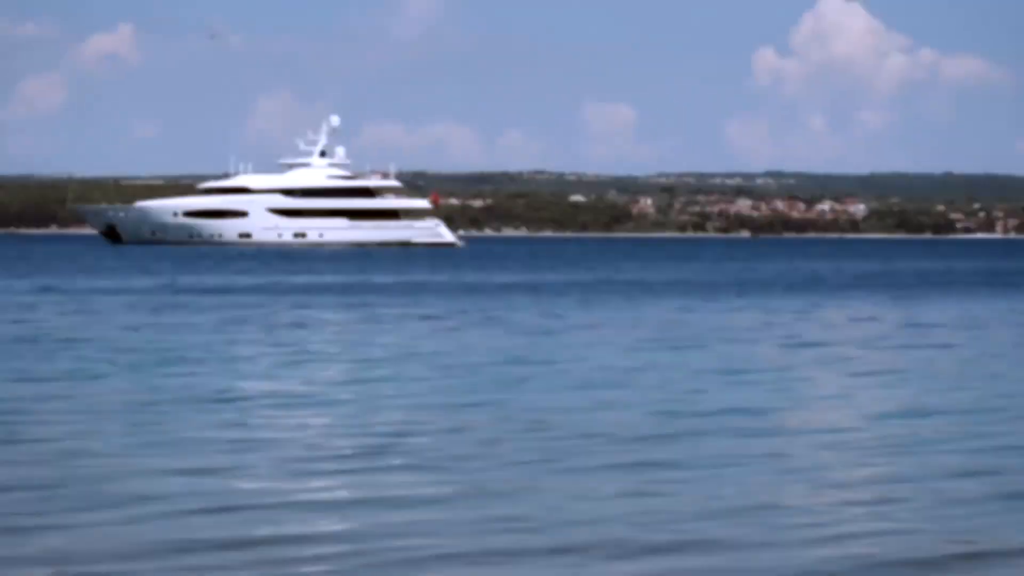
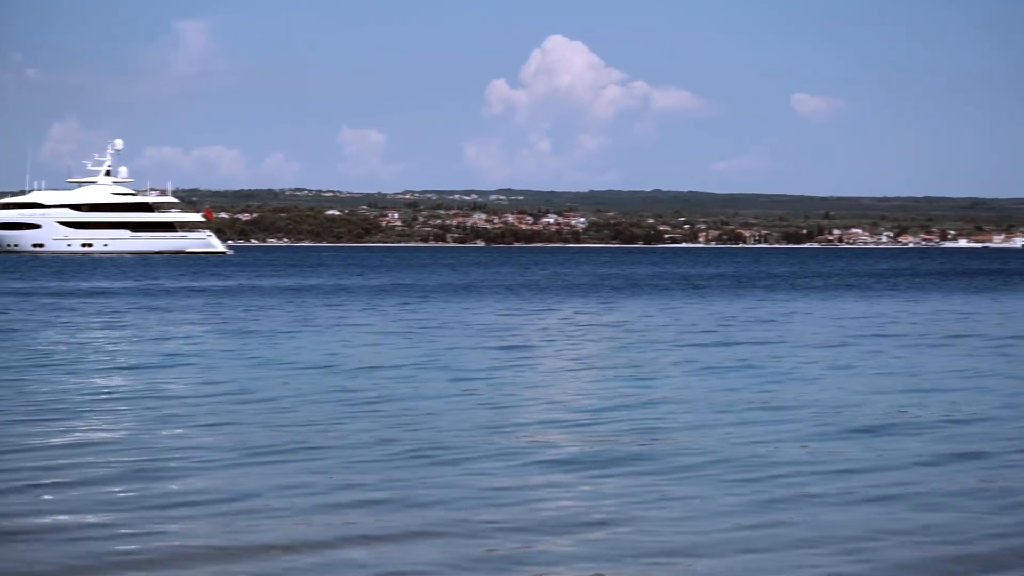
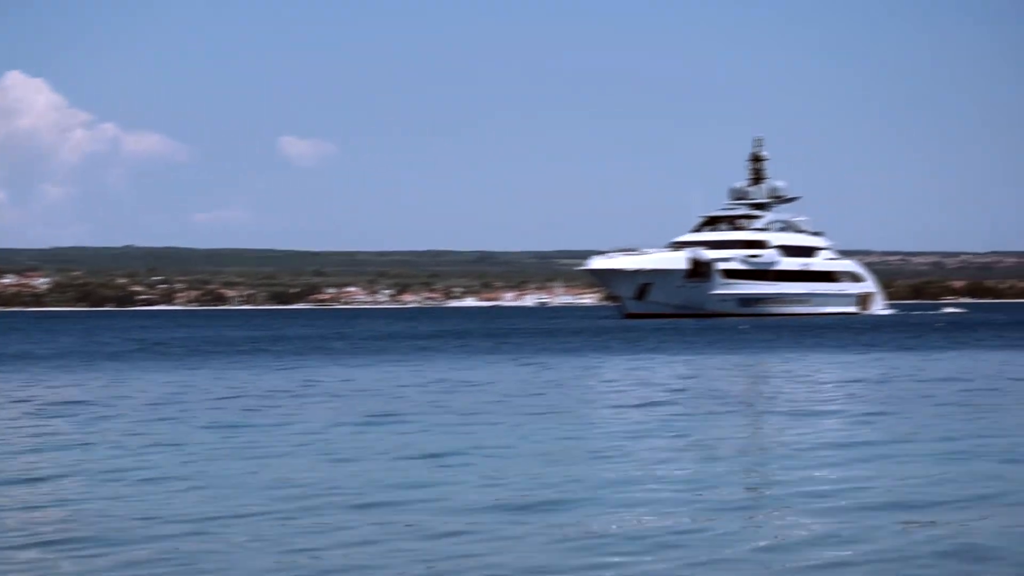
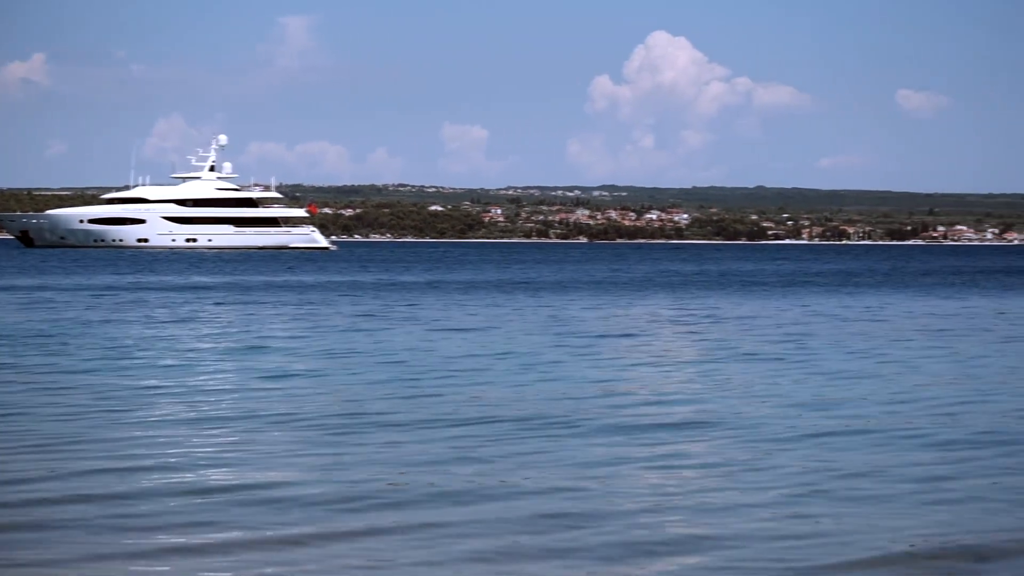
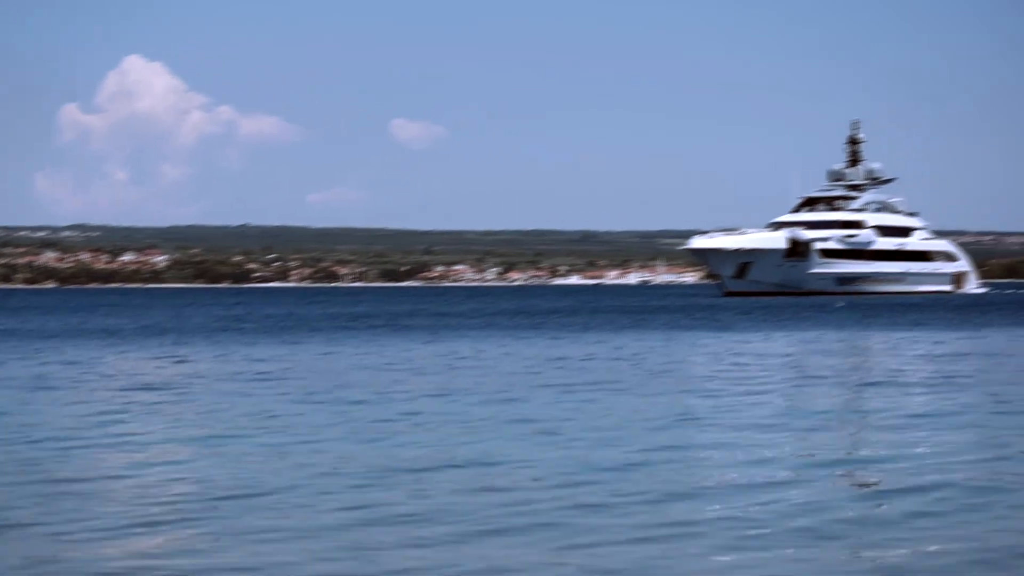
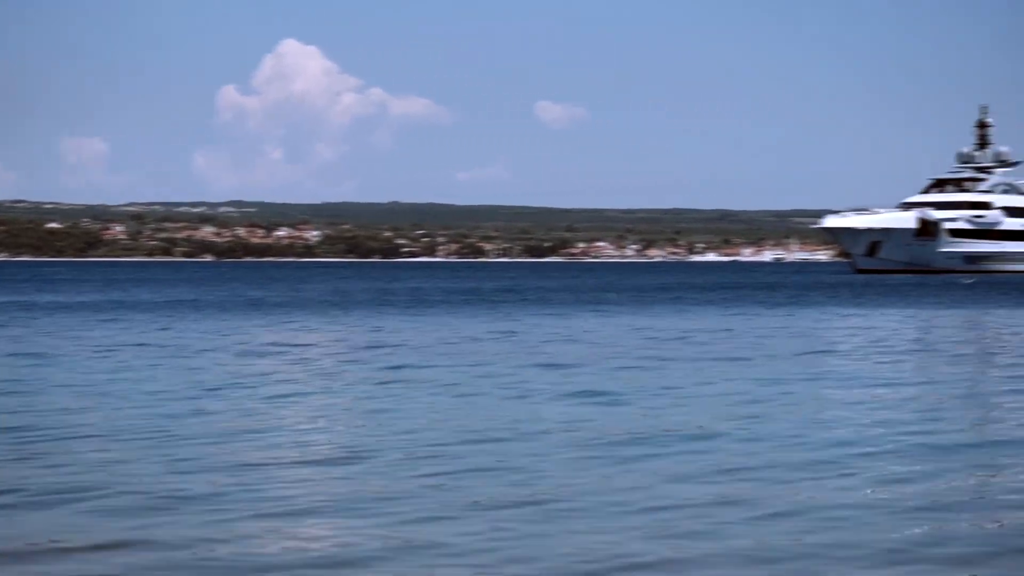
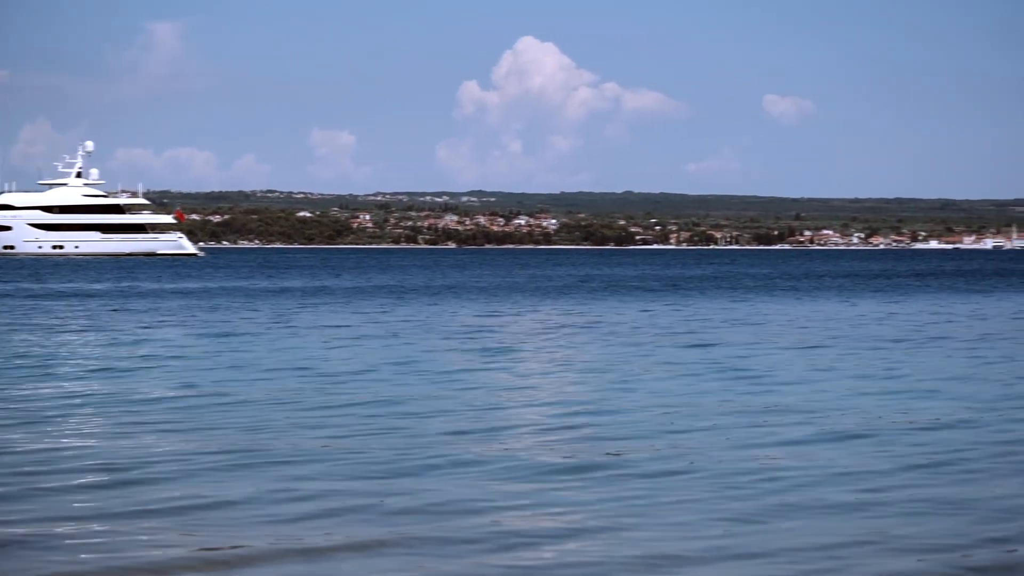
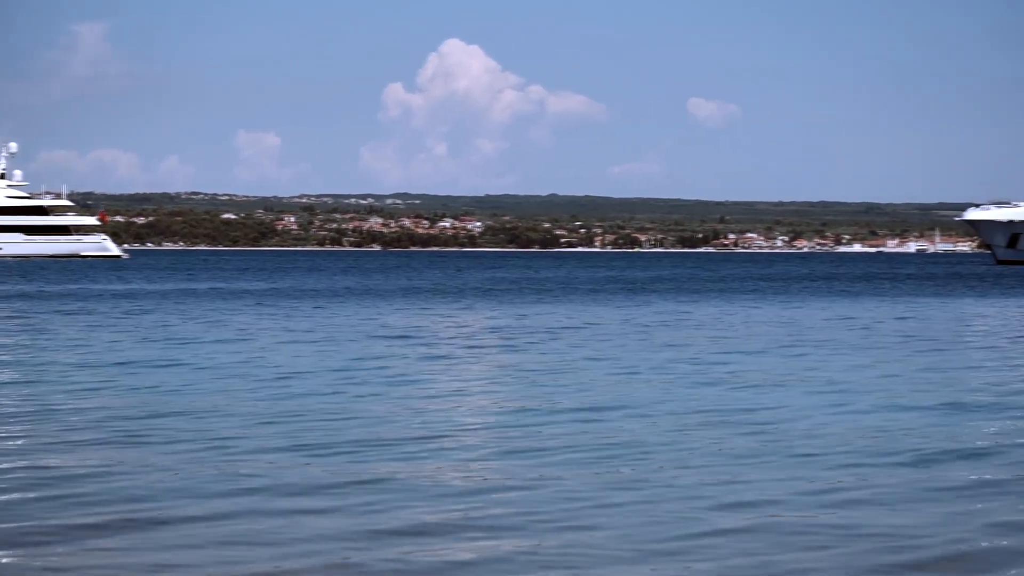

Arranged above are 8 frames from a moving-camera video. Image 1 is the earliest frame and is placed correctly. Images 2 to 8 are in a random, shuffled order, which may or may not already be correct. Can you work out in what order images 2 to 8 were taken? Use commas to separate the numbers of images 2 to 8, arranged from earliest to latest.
4, 2, 7, 8, 6, 5, 3
